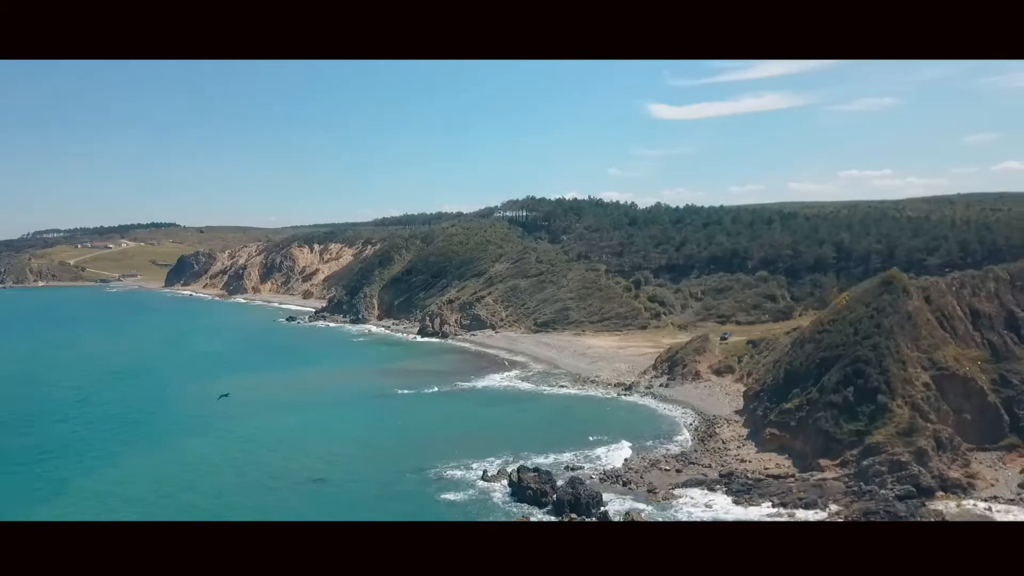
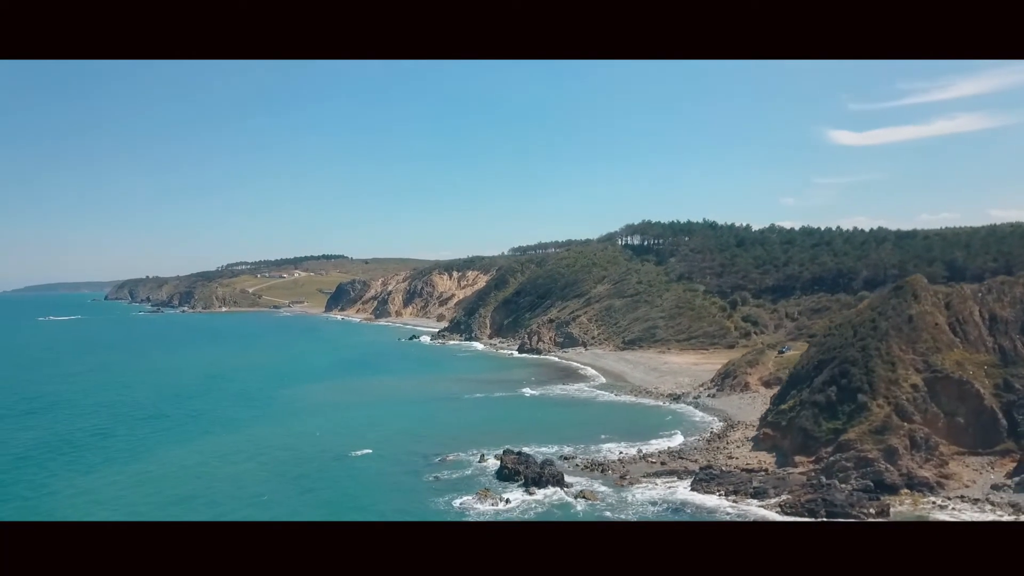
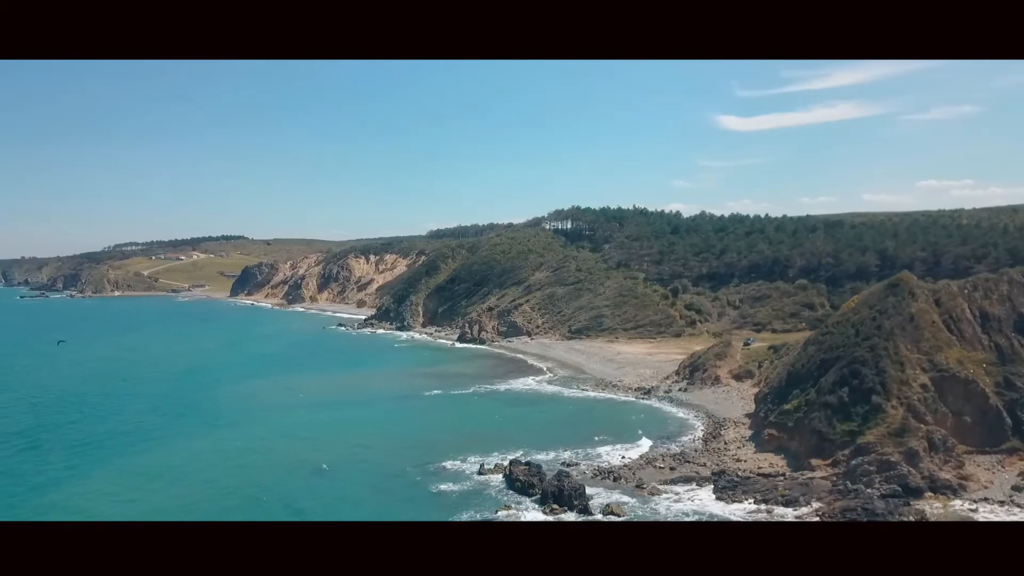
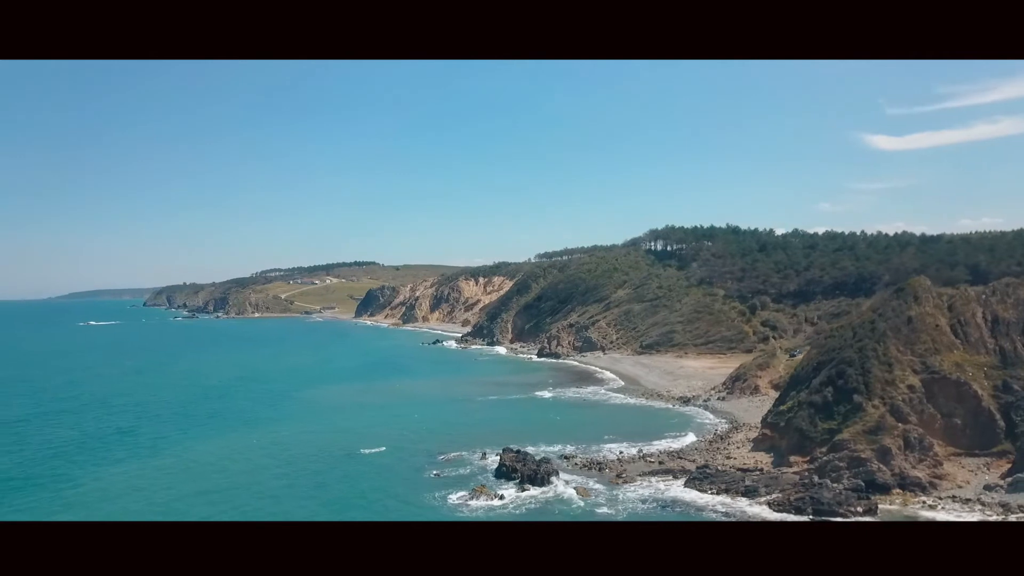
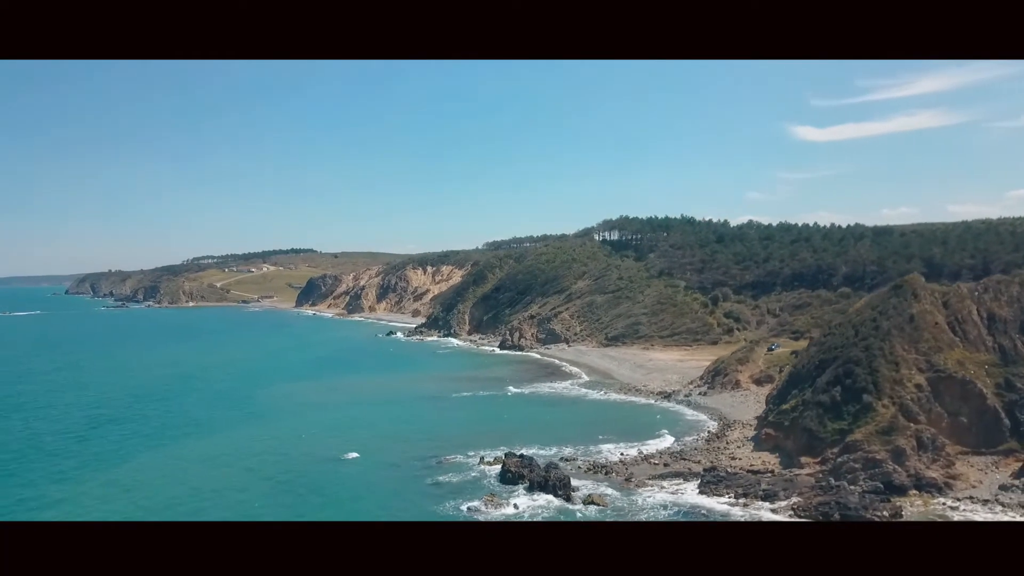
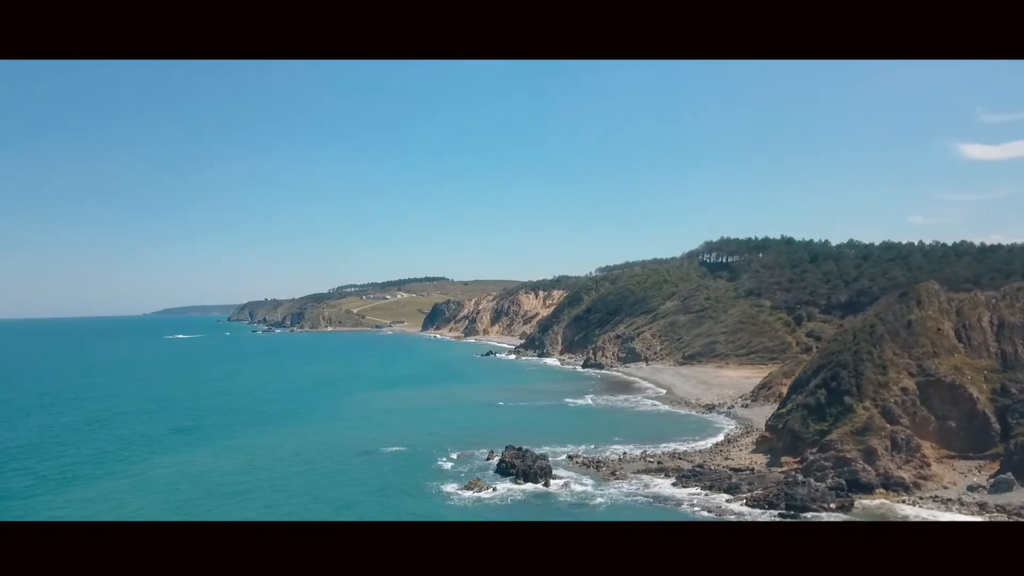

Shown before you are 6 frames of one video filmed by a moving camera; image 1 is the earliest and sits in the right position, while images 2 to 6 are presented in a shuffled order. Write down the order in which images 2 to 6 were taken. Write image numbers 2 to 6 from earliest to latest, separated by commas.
3, 5, 2, 4, 6
